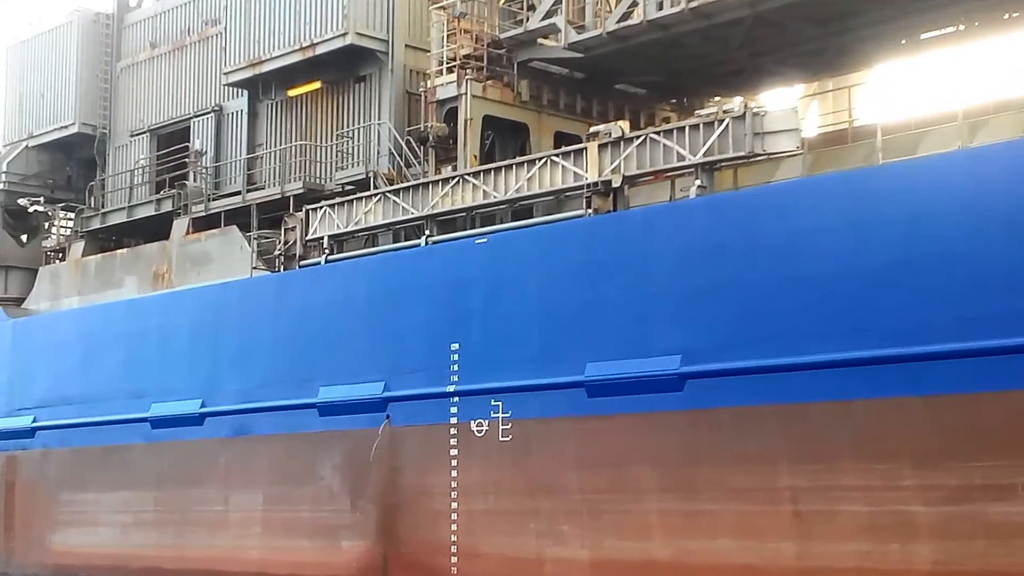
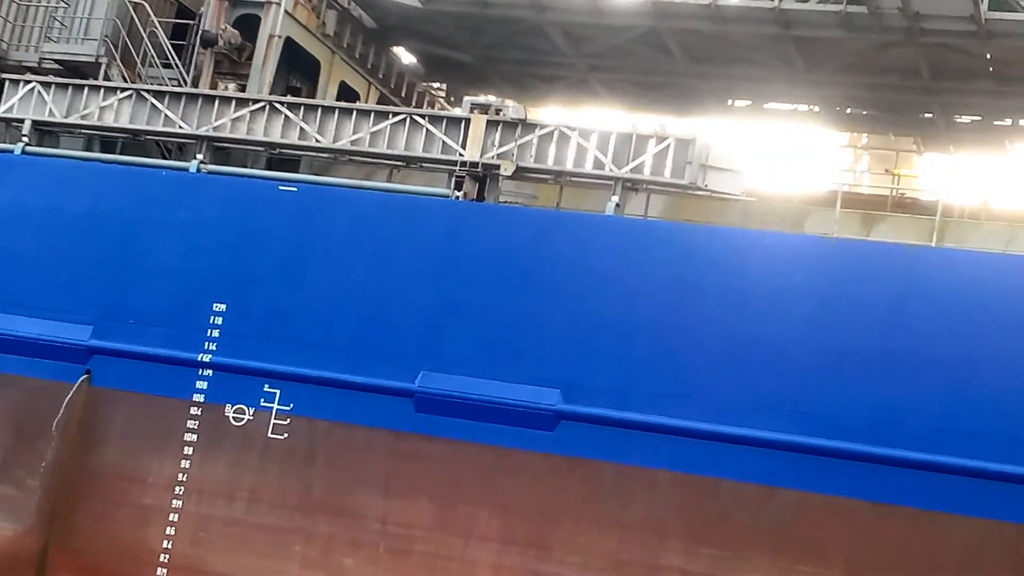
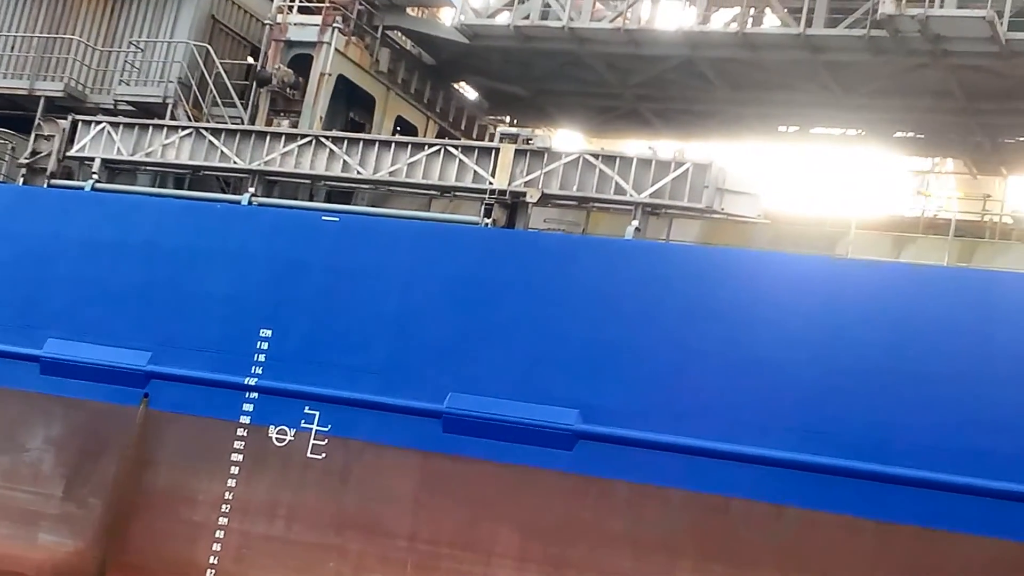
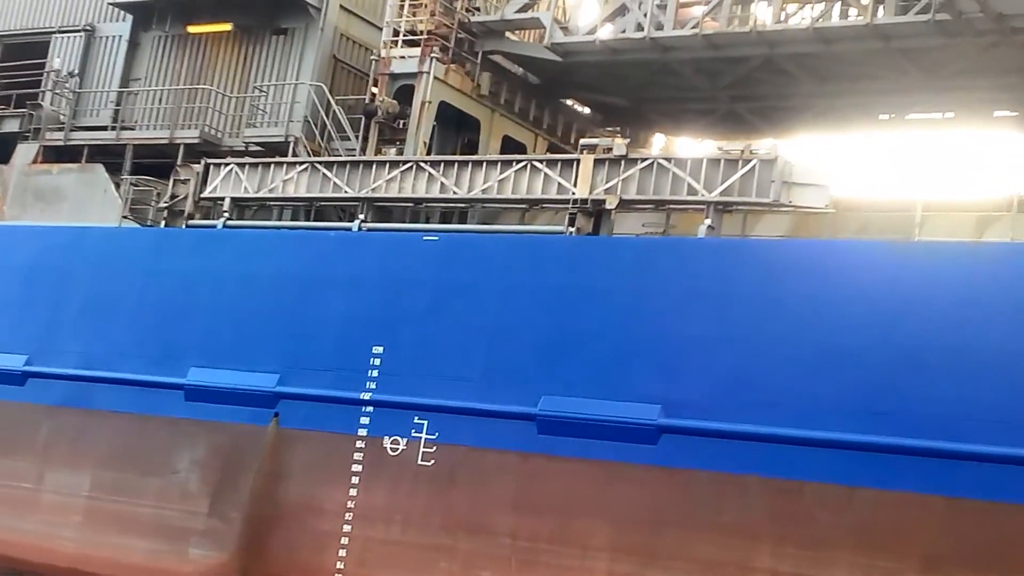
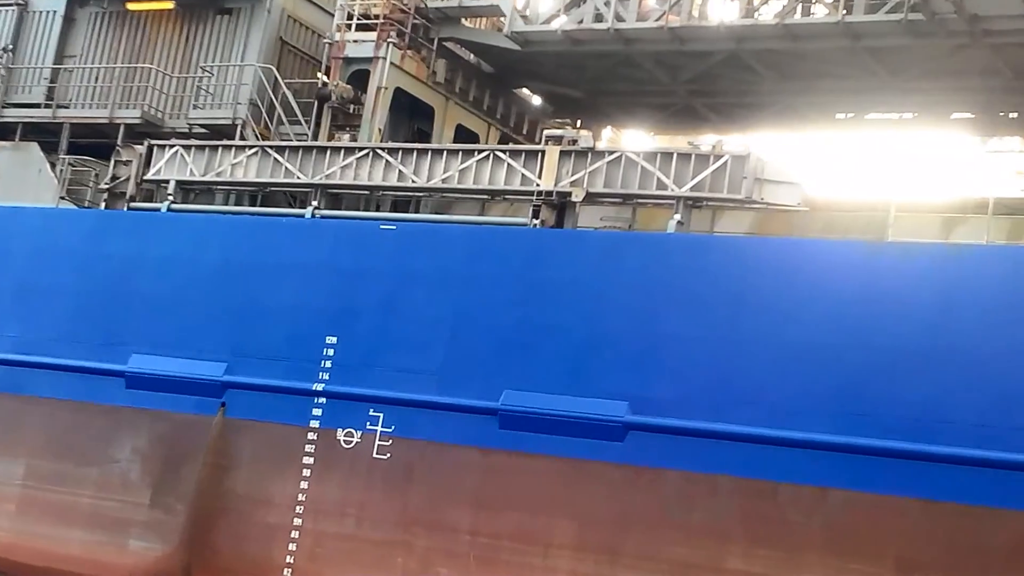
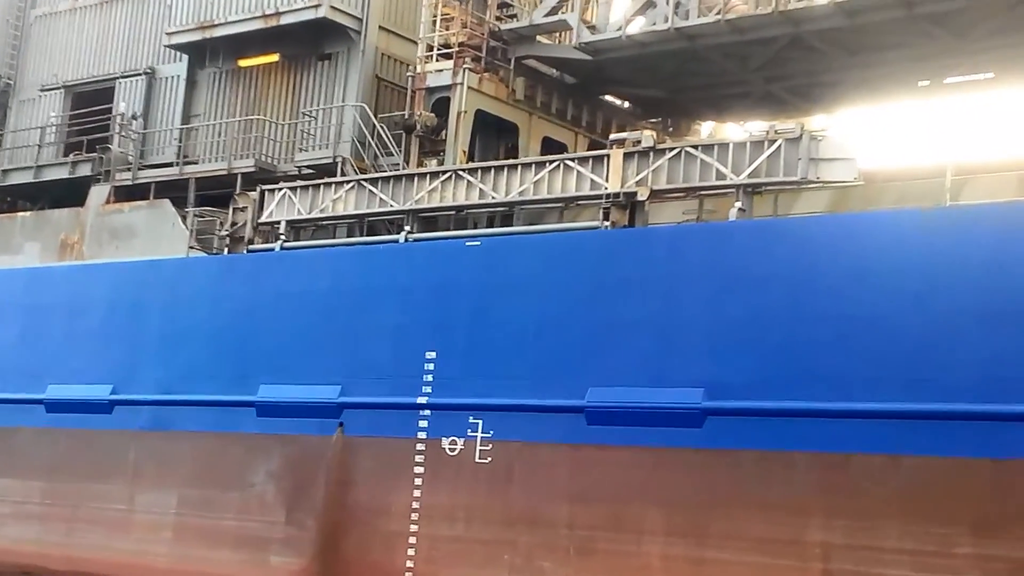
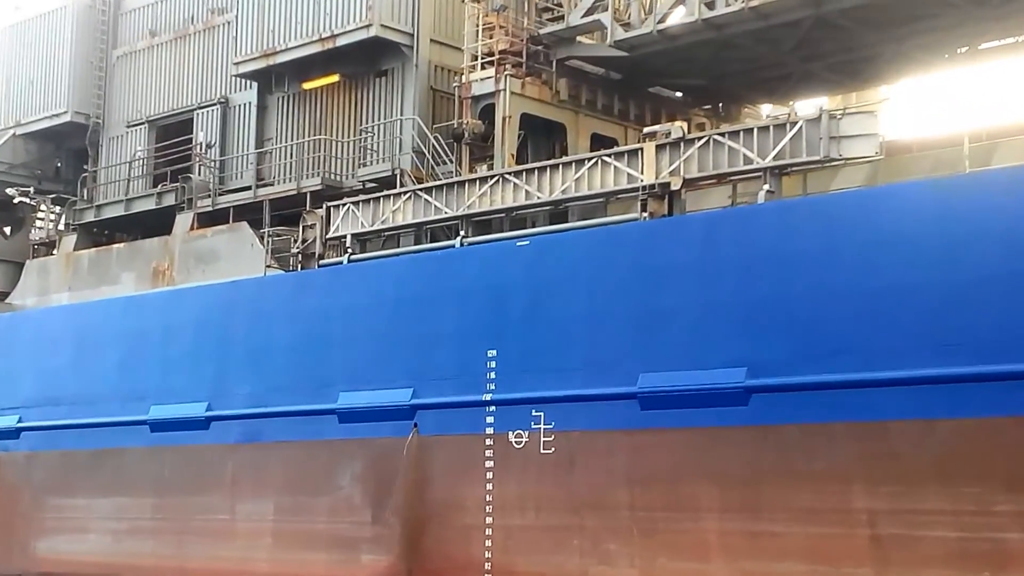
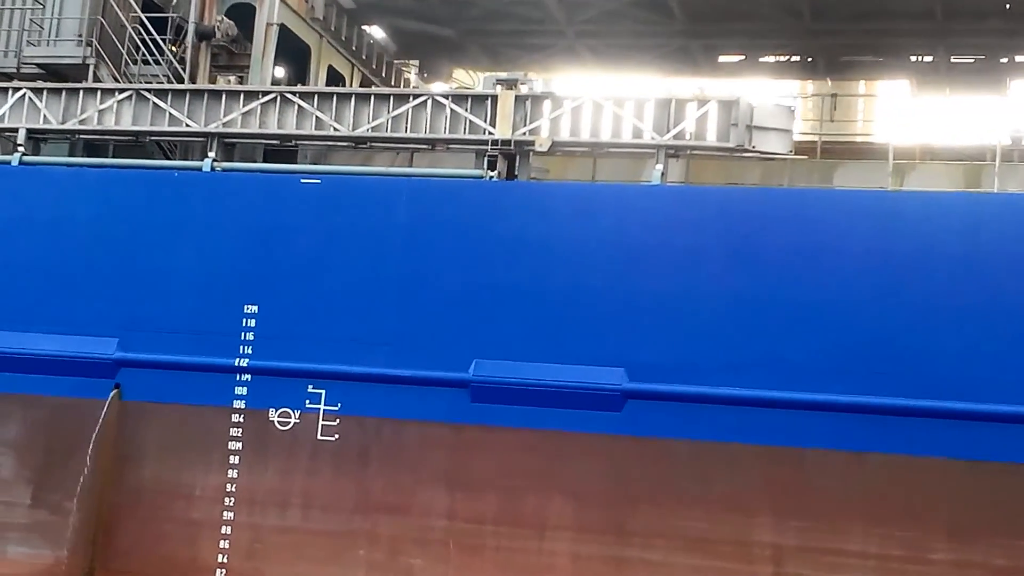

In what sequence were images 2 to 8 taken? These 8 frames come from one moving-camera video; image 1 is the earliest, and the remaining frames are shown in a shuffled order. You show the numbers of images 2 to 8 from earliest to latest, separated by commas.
7, 6, 4, 5, 3, 2, 8
